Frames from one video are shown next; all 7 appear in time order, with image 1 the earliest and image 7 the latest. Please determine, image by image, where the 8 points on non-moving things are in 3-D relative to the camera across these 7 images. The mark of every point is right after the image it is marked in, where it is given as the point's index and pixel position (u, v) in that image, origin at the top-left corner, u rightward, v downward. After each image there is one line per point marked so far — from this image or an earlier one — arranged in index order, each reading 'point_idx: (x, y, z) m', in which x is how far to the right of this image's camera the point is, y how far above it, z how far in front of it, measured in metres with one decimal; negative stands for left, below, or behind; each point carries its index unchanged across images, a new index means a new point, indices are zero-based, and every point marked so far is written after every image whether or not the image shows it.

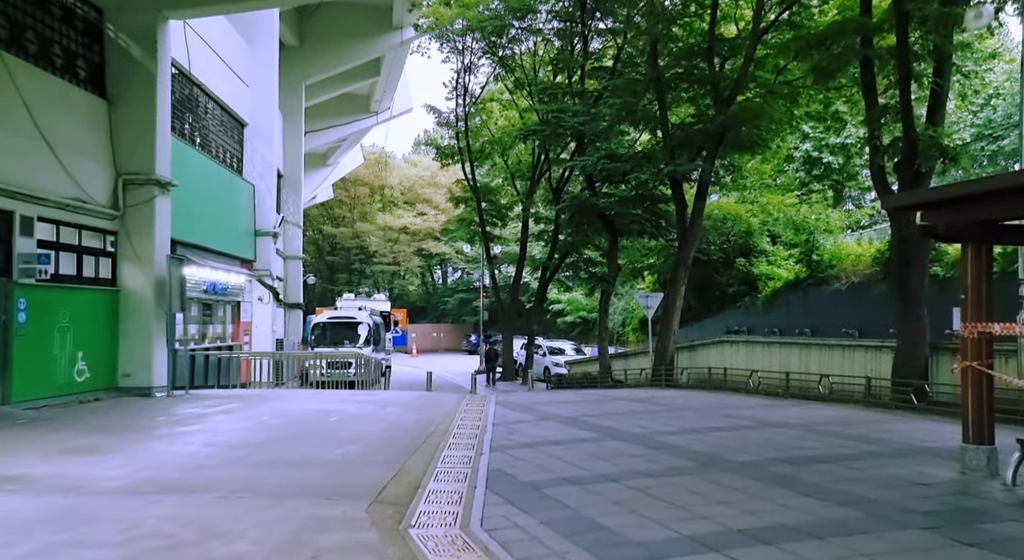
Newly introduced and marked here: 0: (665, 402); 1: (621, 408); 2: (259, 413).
0: (+2.8, -2.3, +13.7) m
1: (+1.9, -2.3, +13.1) m
2: (-4.2, -2.2, +12.1) m
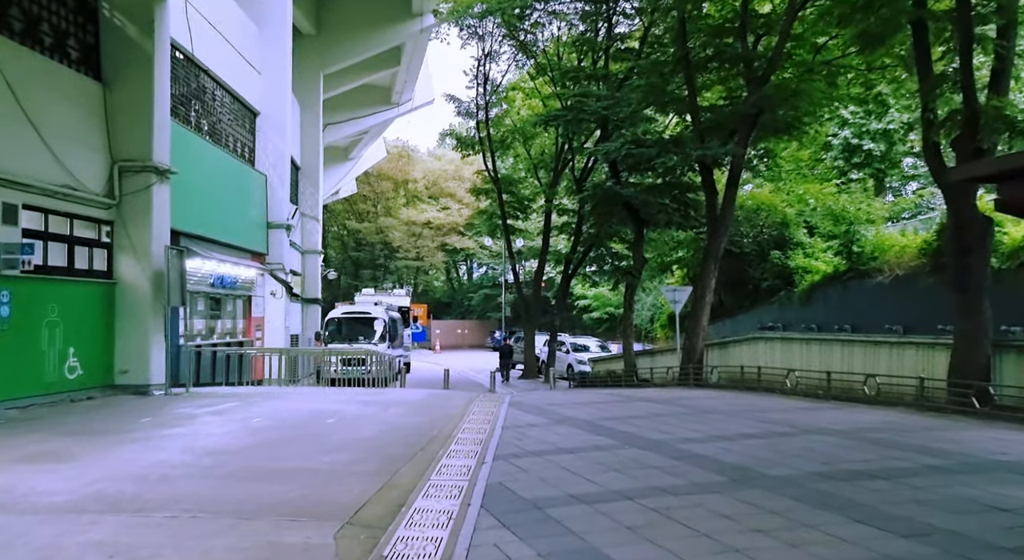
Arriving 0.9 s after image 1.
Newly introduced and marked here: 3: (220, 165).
0: (+3.1, -2.2, +12.6) m
1: (+2.2, -2.1, +12.0) m
2: (-4.0, -2.1, +11.3) m
3: (-7.9, +3.1, +19.6) m
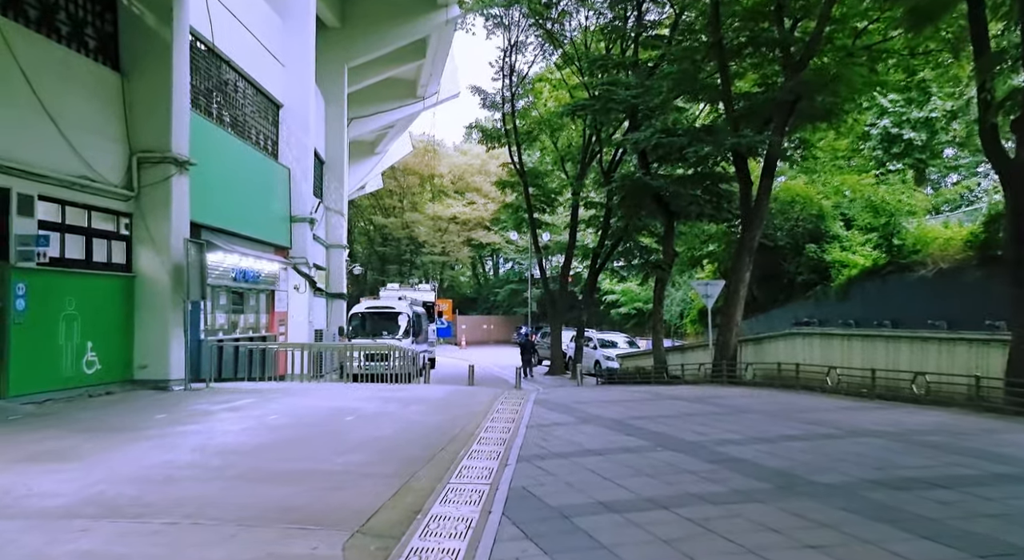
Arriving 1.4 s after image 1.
0: (+3.5, -2.0, +12.0) m
1: (+2.6, -2.0, +11.4) m
2: (-3.6, -1.9, +10.9) m
3: (-7.2, +3.3, +19.4) m
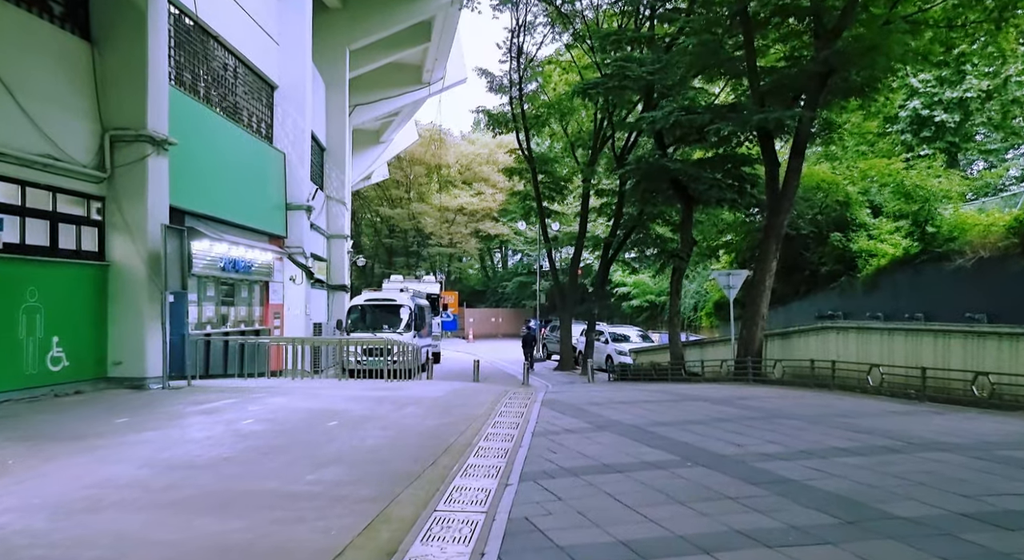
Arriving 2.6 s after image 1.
0: (+3.6, -1.9, +10.7) m
1: (+2.6, -1.8, +10.2) m
2: (-3.5, -1.8, +9.8) m
3: (-7.0, +3.5, +18.2) m
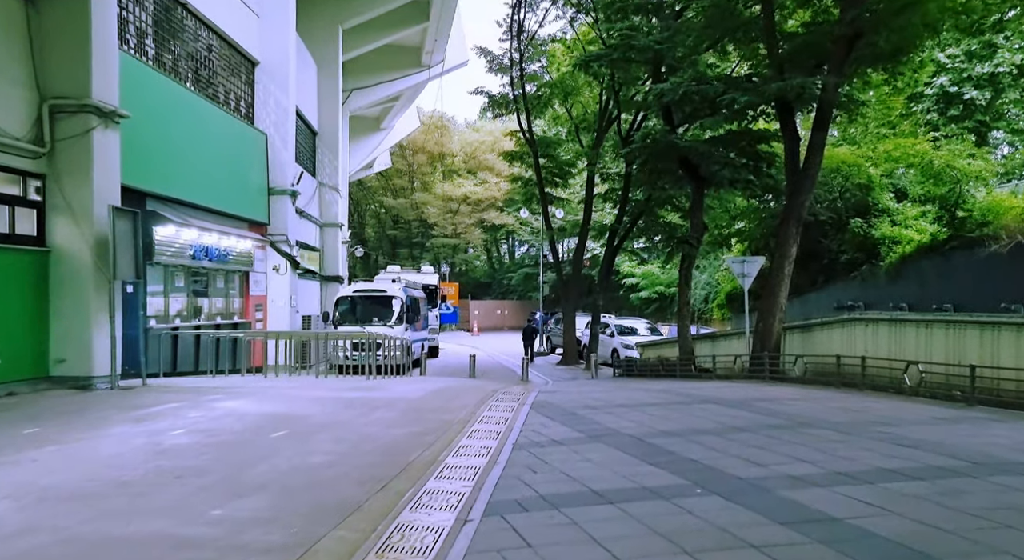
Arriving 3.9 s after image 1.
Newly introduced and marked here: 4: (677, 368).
0: (+3.4, -1.7, +9.3) m
1: (+2.4, -1.7, +8.8) m
2: (-3.8, -1.6, +8.4) m
3: (-7.2, +3.7, +16.9) m
4: (+4.1, -2.2, +18.1) m
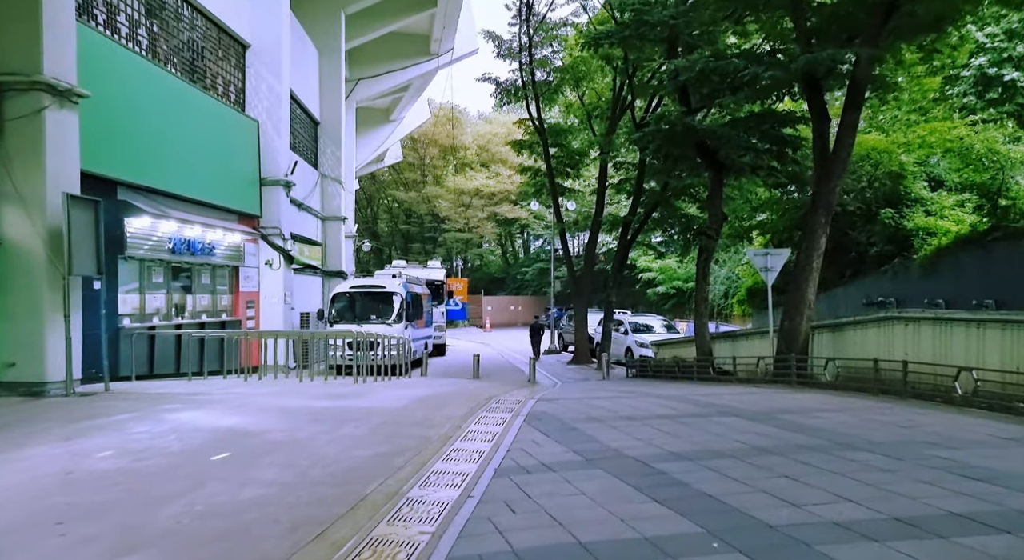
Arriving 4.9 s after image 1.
0: (+3.2, -1.6, +8.0) m
1: (+2.3, -1.6, +7.5) m
2: (-3.9, -1.6, +7.3) m
3: (-7.1, +3.8, +15.8) m
4: (+4.2, -2.0, +16.8) m
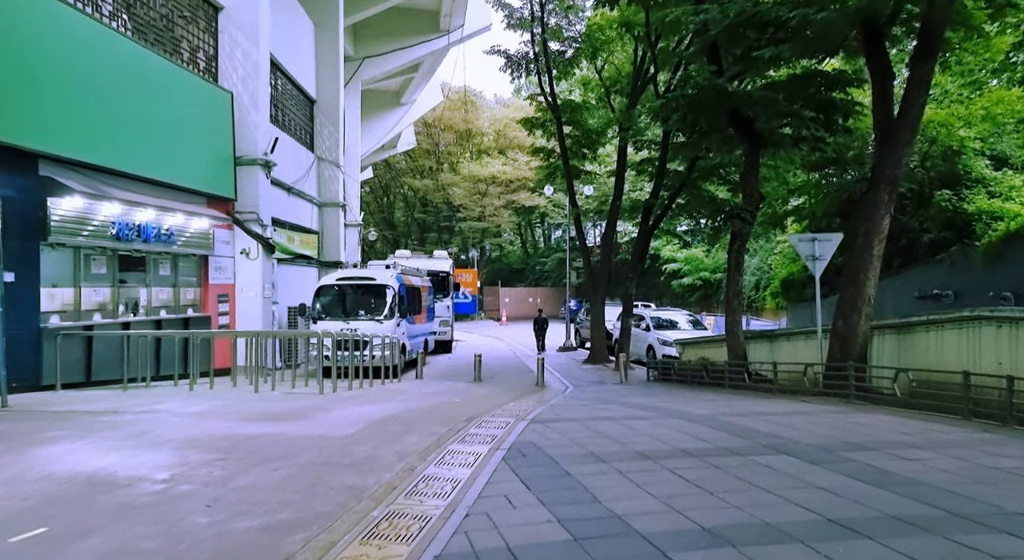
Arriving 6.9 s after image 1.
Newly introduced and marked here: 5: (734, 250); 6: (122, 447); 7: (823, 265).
0: (+3.0, -1.5, +5.7) m
1: (+2.0, -1.5, +5.2) m
2: (-4.2, -1.5, +5.2) m
3: (-7.1, +4.0, +13.7) m
4: (+4.2, -1.9, +14.4) m
5: (+4.9, +0.7, +16.2) m
6: (-3.6, -1.5, +6.7) m
7: (+5.5, +0.3, +13.1) m
